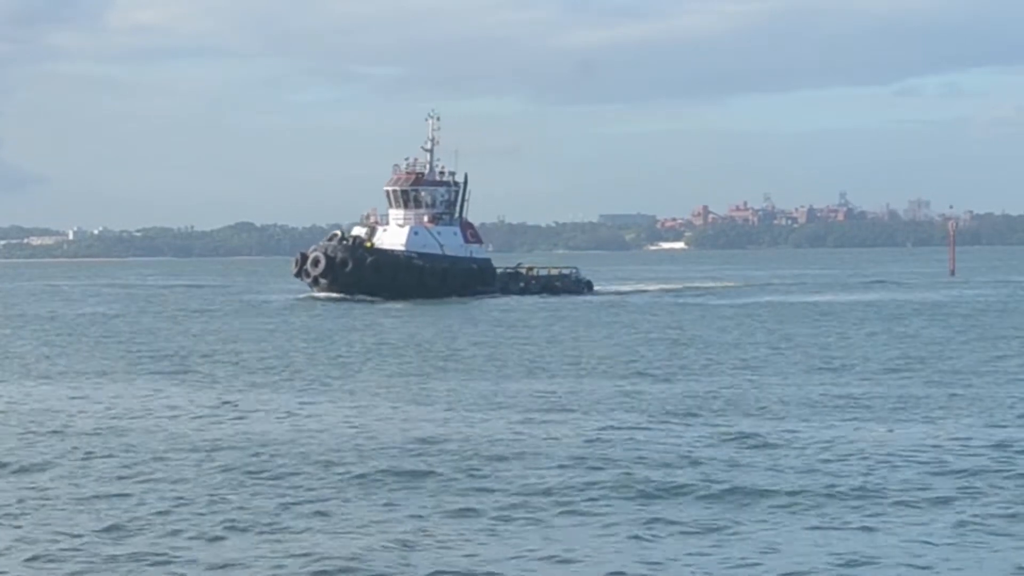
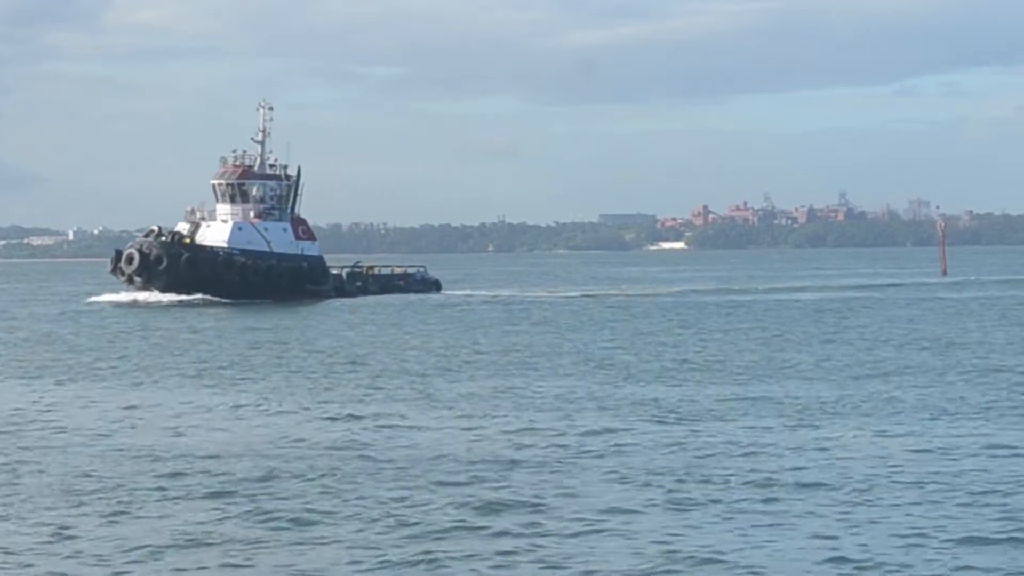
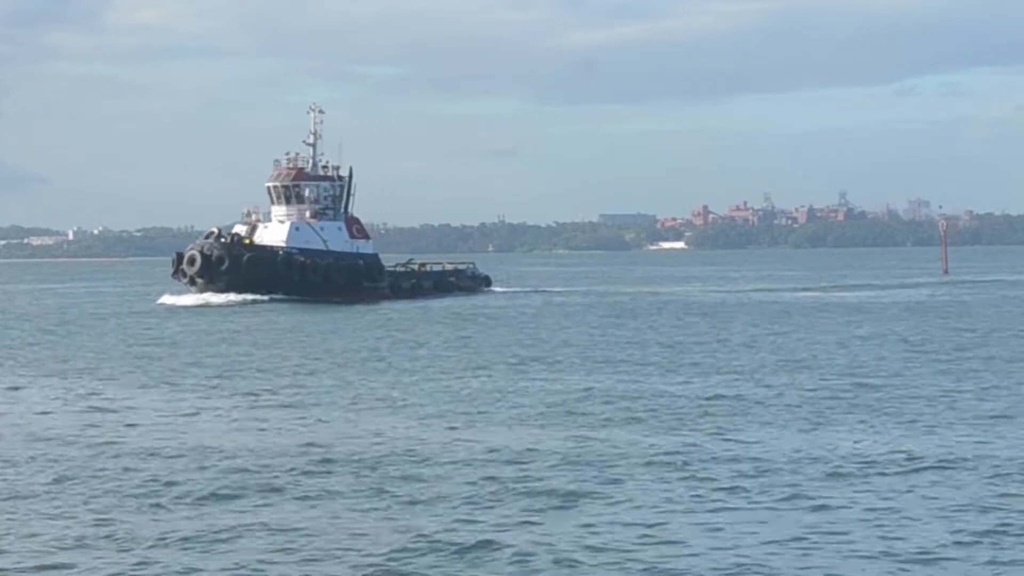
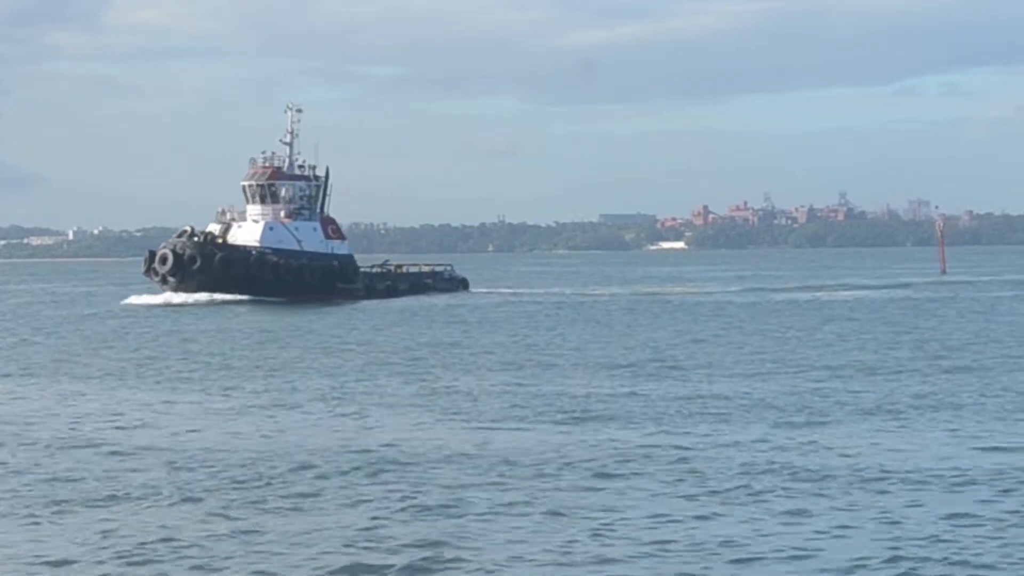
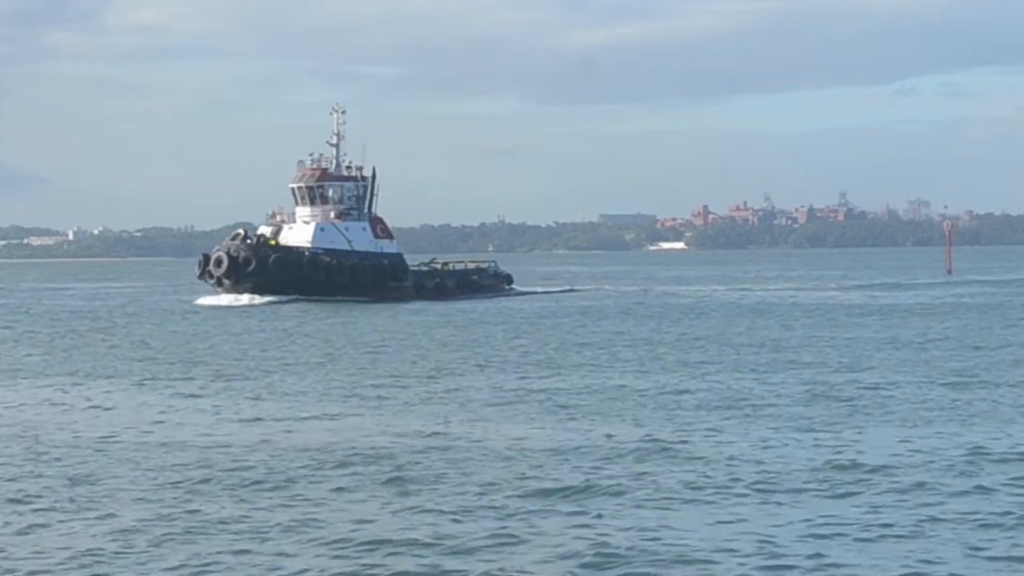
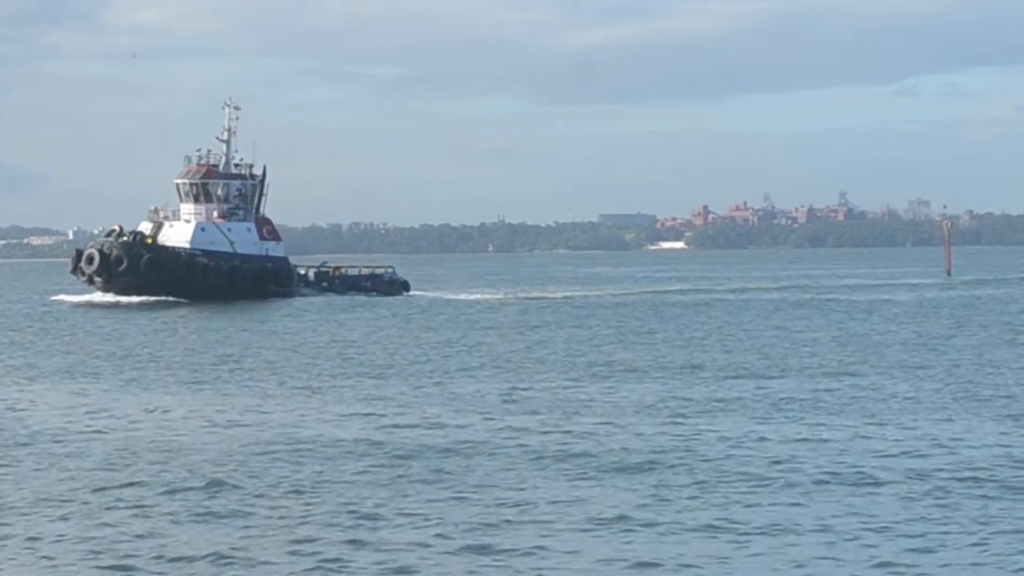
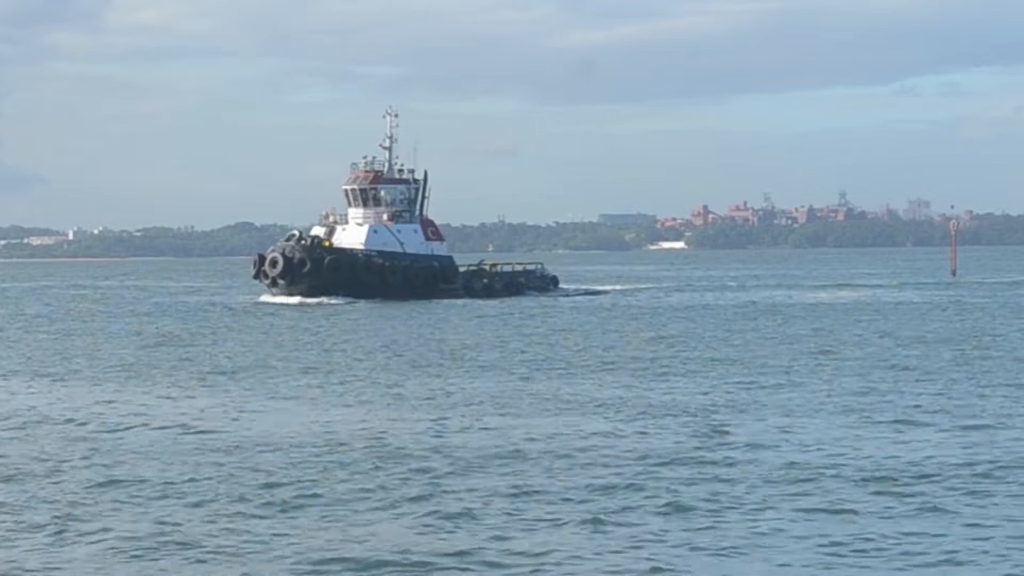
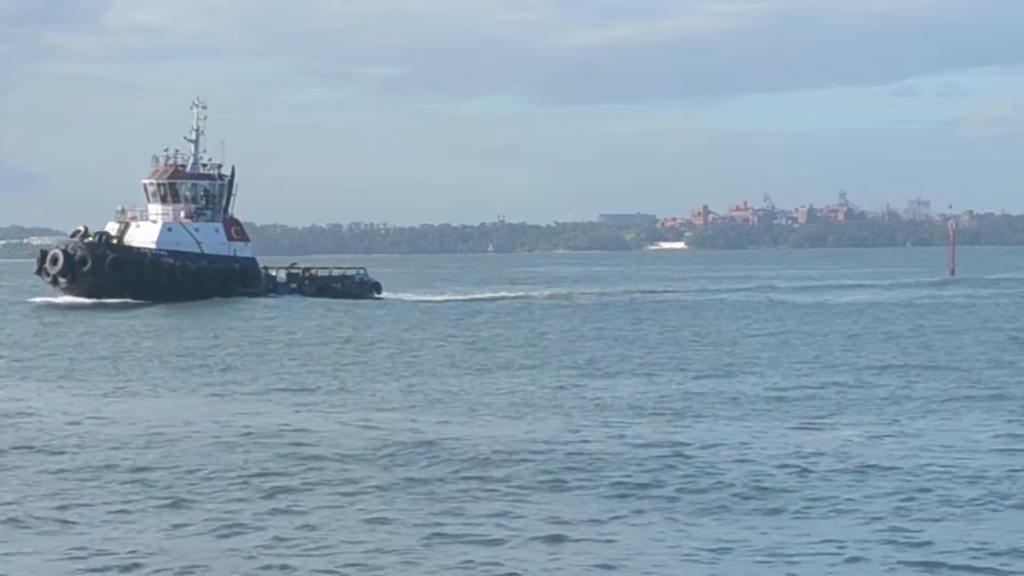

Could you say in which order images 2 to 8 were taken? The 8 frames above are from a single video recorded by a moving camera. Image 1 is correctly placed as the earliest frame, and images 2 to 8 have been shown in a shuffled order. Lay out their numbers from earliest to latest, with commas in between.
7, 5, 3, 4, 2, 6, 8
